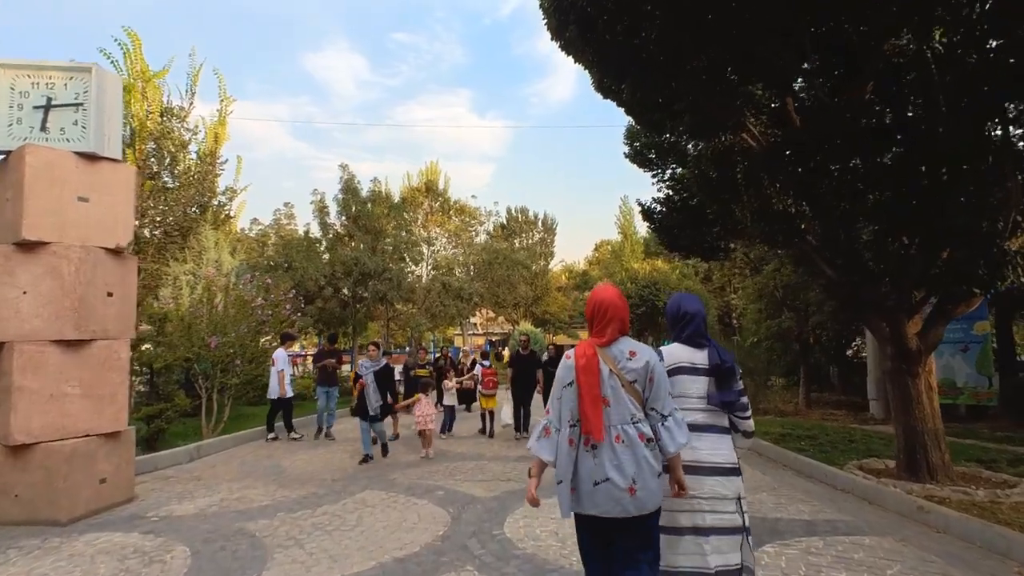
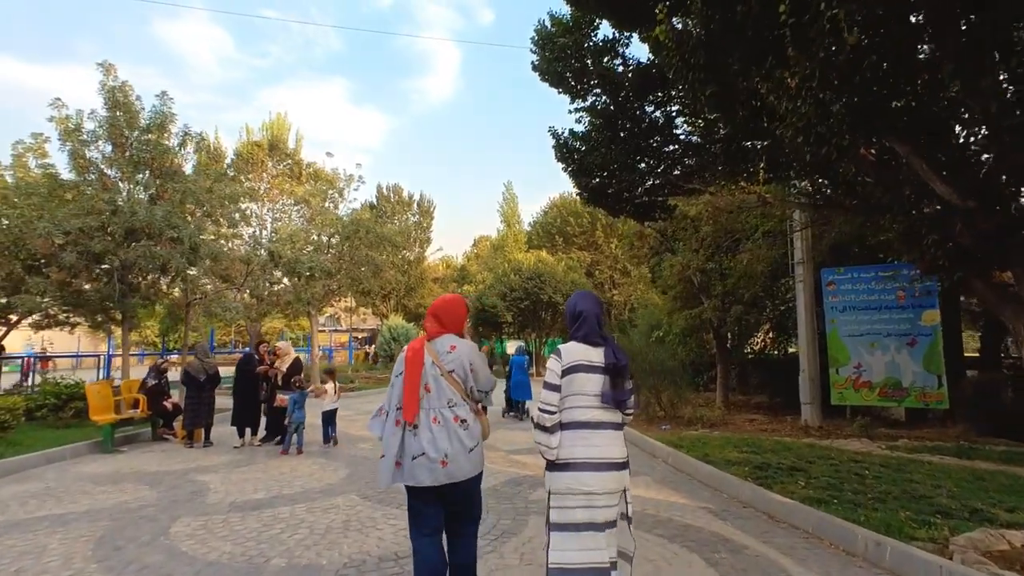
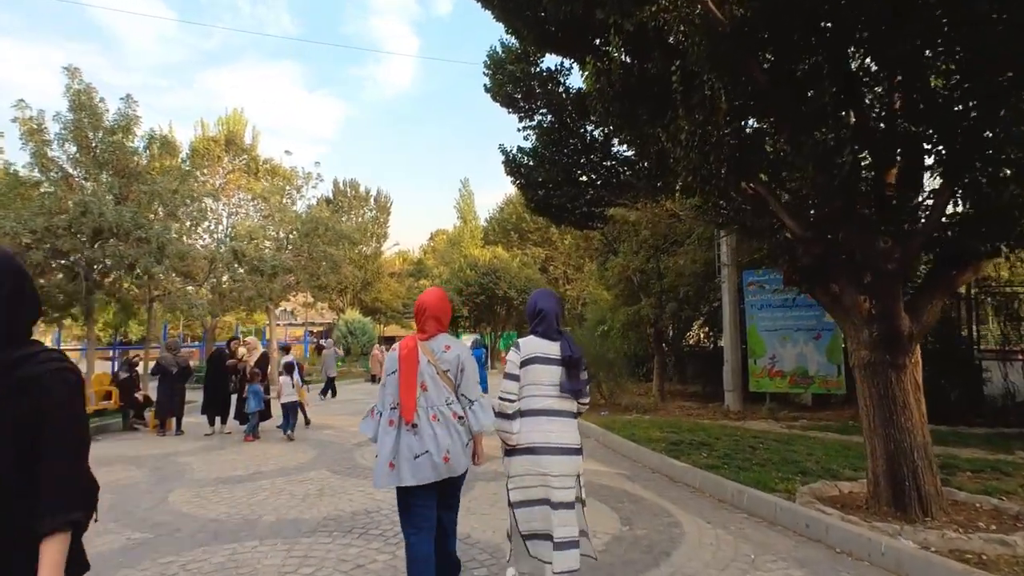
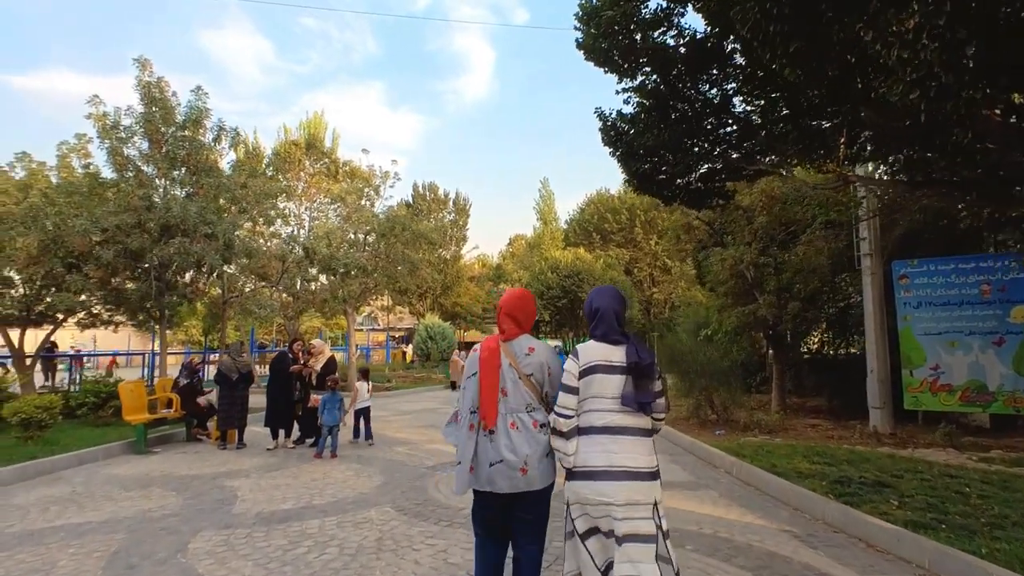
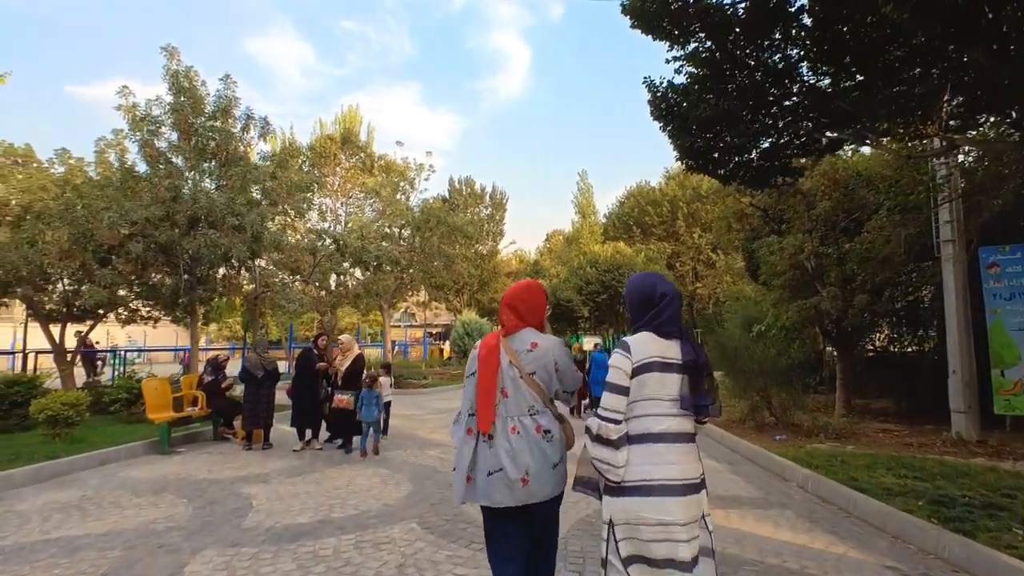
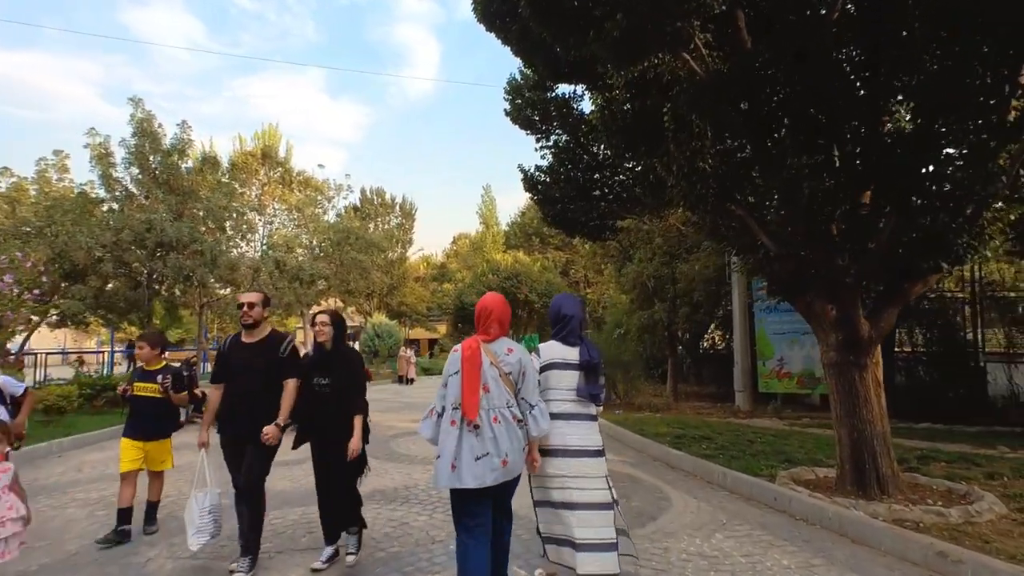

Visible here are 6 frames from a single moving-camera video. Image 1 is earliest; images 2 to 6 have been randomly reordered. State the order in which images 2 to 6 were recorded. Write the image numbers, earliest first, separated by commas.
6, 3, 2, 4, 5
